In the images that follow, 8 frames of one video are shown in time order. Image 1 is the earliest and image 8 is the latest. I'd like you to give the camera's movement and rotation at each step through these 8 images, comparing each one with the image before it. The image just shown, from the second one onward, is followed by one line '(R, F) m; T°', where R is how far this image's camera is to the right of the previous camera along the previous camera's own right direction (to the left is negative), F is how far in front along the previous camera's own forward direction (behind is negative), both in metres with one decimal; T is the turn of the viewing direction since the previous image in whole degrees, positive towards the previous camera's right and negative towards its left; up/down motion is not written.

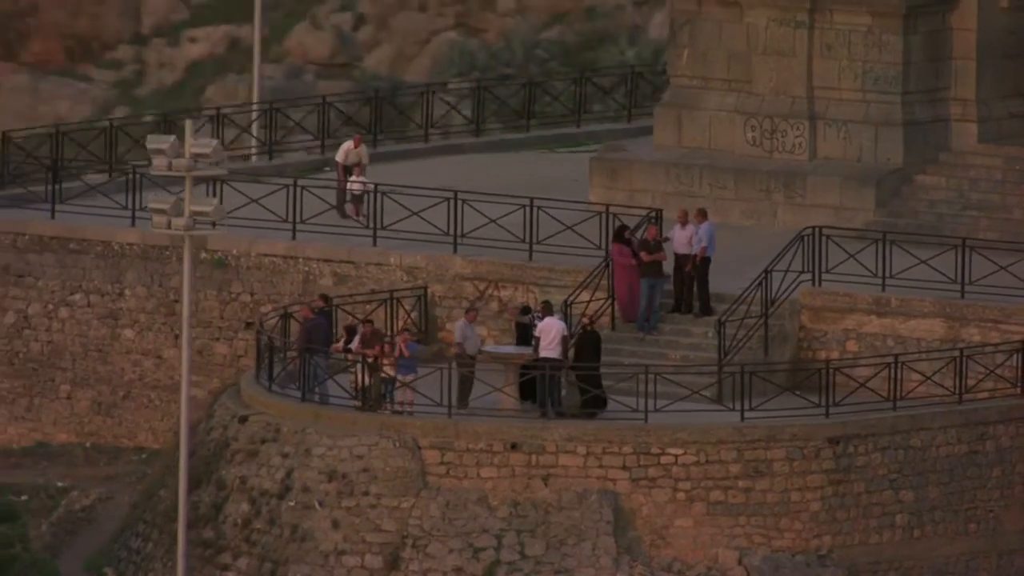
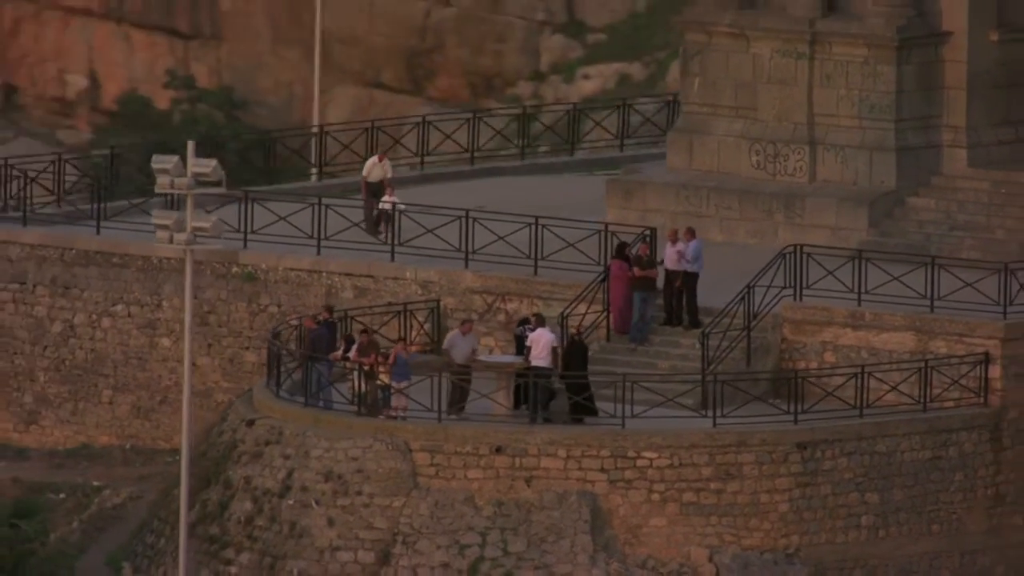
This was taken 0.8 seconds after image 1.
(+0.9, -1.6) m; -2°
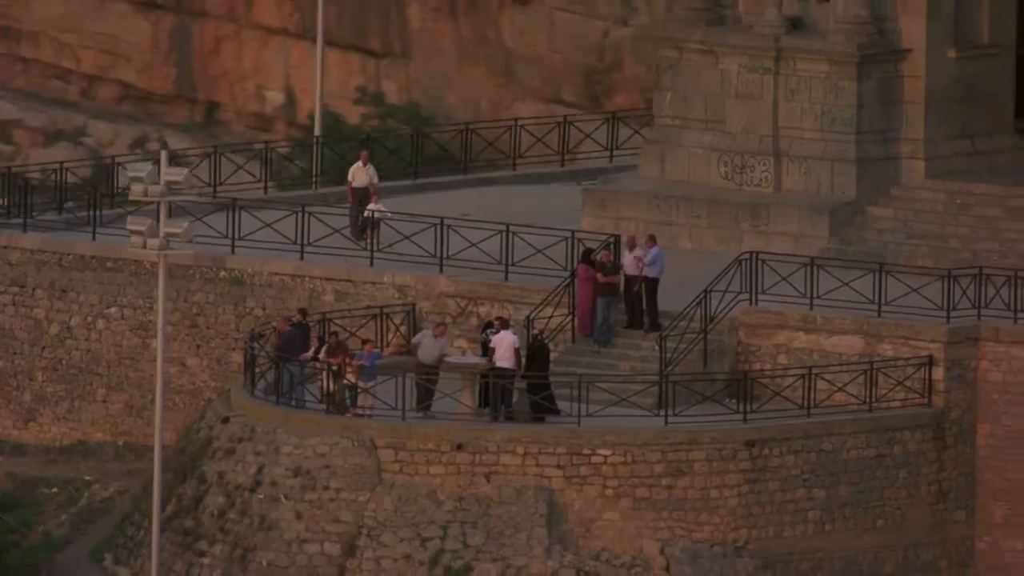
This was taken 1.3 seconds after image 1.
(+0.5, -1.2) m; -1°
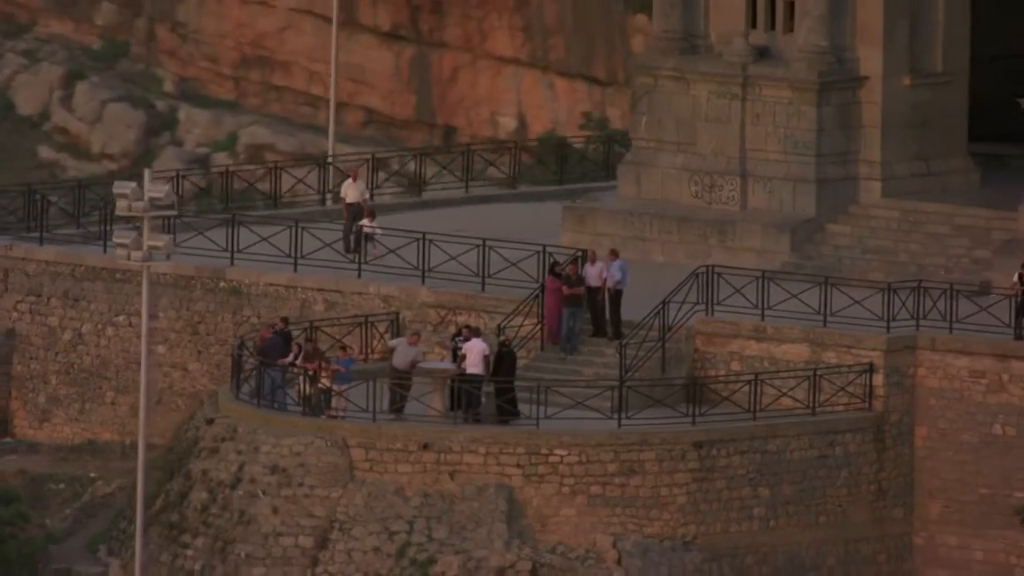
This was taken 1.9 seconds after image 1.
(+0.8, -1.8) m; -1°
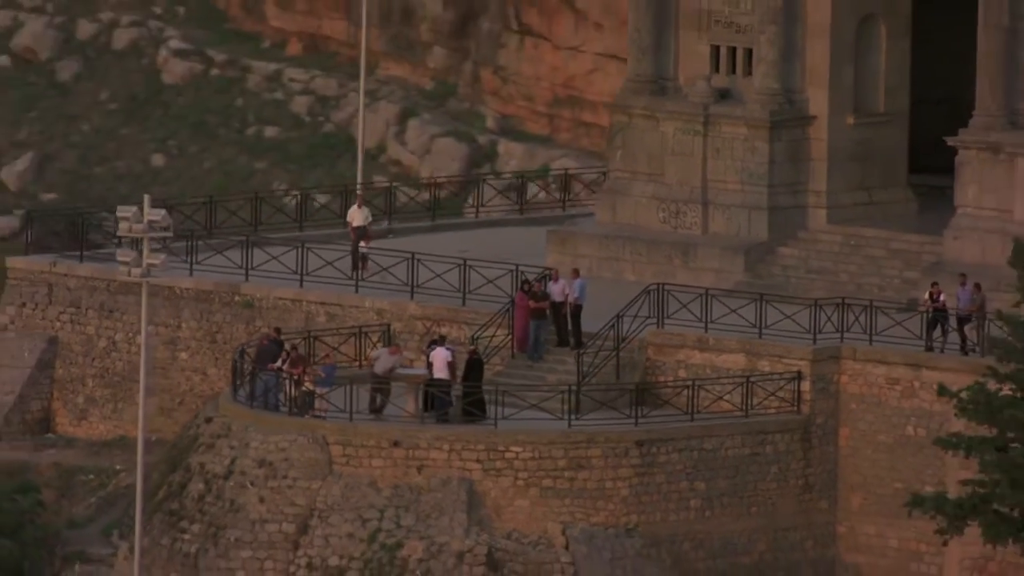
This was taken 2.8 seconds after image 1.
(+1.3, -3.4) m; -2°
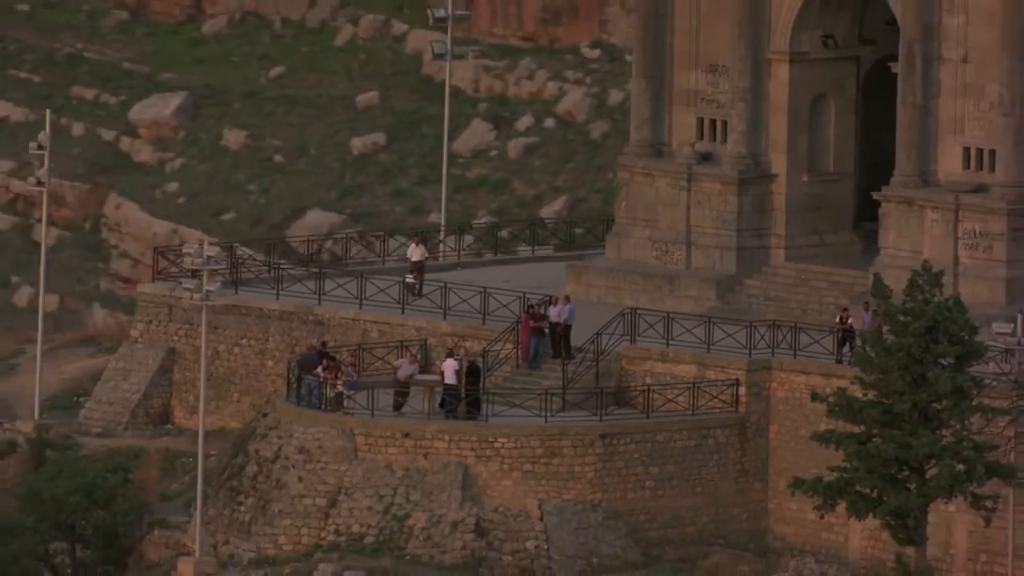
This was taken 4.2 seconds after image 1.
(+6.8, -7.1) m; -10°
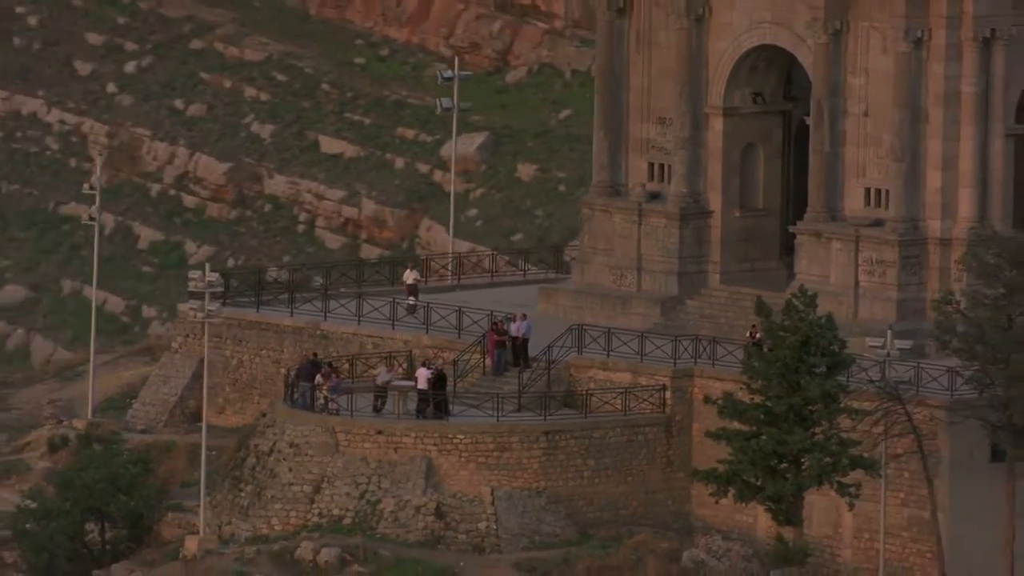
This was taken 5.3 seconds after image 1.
(+5.5, -6.4) m; -7°
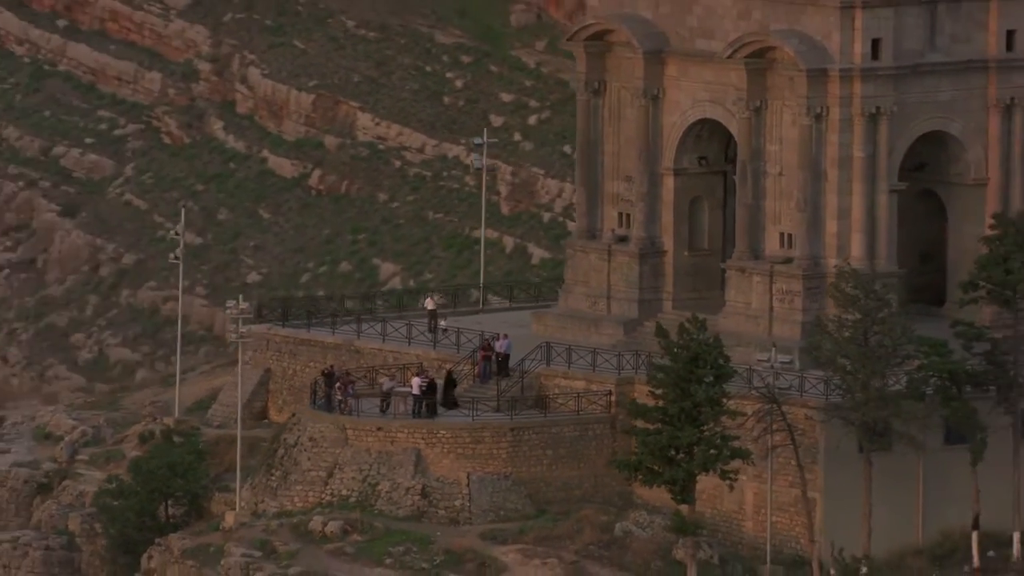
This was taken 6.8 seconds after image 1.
(+7.8, -10.8) m; -8°
